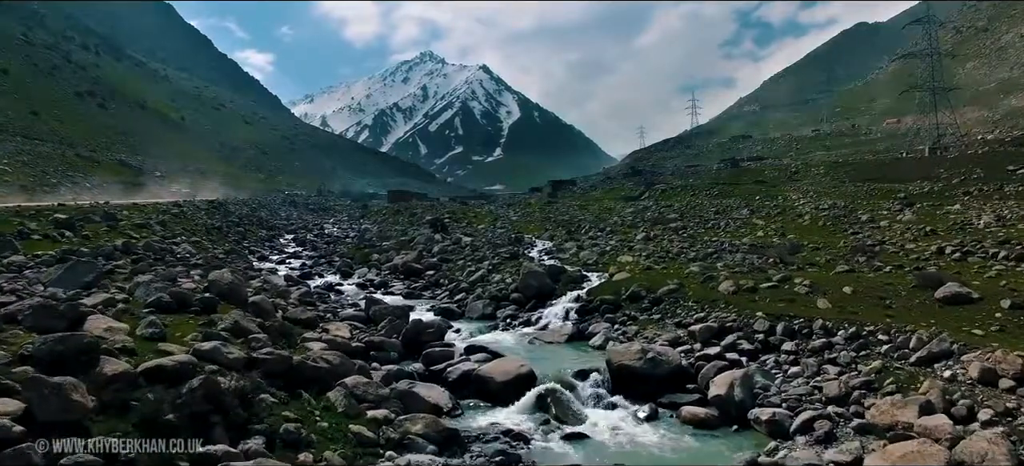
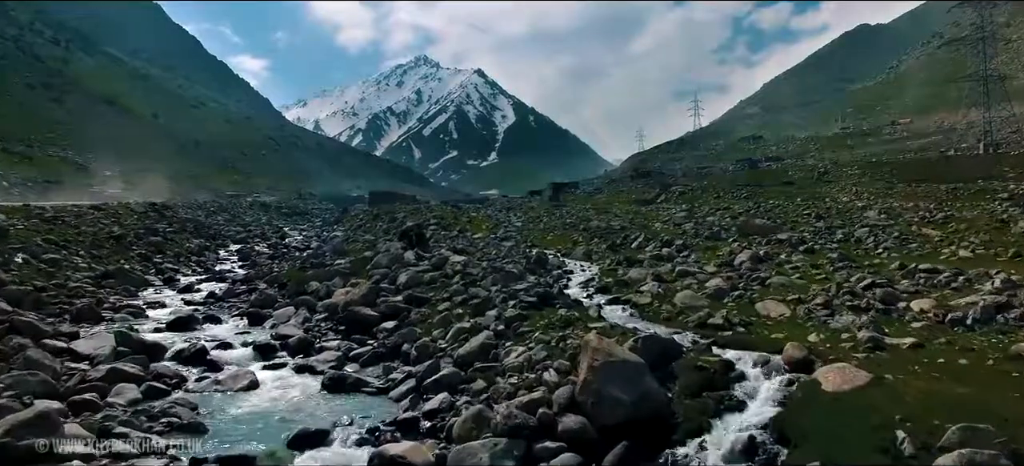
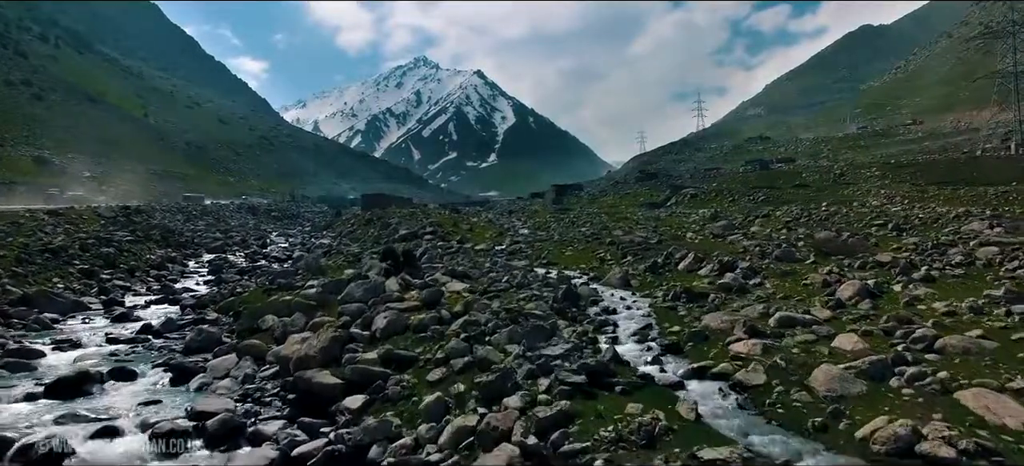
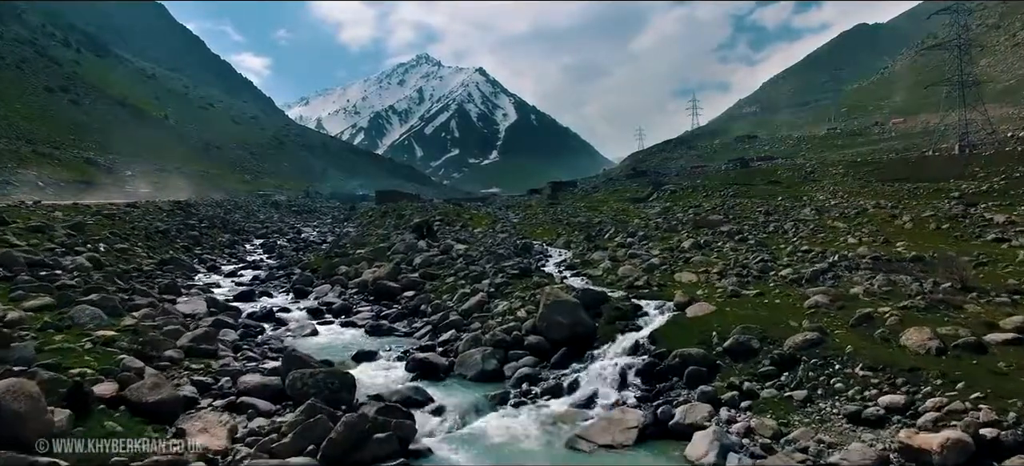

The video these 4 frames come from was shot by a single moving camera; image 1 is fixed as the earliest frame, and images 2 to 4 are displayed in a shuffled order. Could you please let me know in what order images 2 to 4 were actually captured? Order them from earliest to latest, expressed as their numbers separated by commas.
4, 2, 3
